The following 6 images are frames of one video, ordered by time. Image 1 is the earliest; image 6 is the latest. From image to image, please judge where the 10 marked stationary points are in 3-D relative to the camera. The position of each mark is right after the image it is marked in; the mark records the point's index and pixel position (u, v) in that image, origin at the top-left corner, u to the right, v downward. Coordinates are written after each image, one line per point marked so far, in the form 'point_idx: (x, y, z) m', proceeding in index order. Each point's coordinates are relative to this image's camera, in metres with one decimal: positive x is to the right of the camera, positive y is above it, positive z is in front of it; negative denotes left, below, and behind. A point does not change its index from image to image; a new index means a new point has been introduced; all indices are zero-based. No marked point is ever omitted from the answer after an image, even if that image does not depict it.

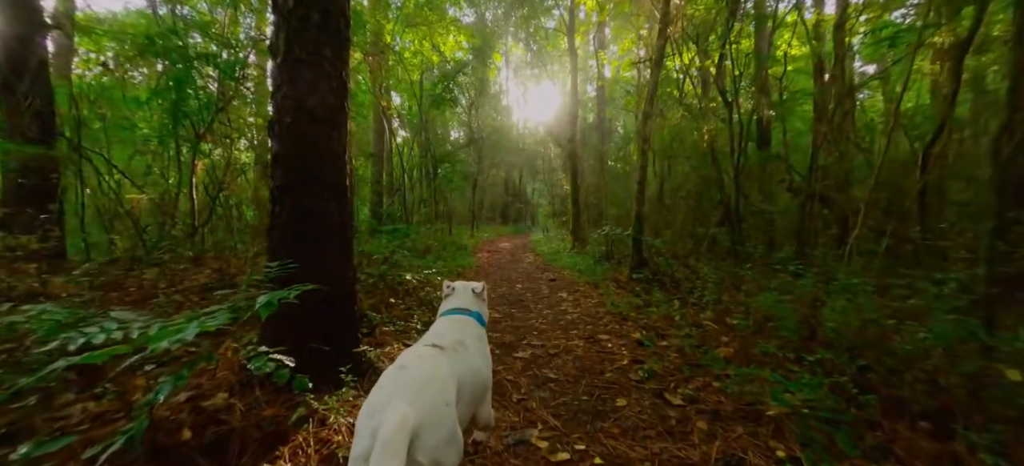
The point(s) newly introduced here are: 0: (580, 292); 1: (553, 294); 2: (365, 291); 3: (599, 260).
0: (+1.2, -1.1, +6.7) m
1: (+0.7, -1.1, +6.6) m
2: (-1.9, -0.8, +4.7) m
3: (+2.2, -0.7, +9.2) m
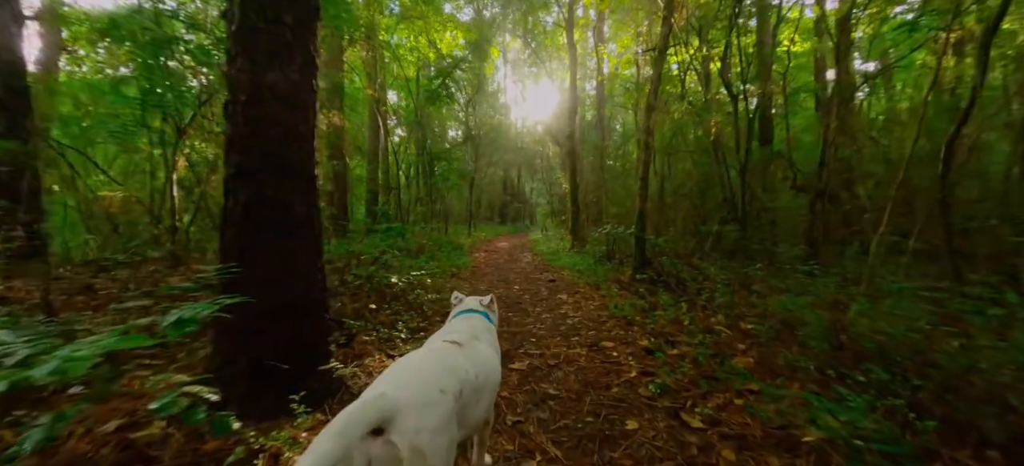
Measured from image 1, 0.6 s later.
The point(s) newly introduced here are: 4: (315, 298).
0: (+1.2, -1.1, +6.4) m
1: (+0.7, -1.1, +6.2) m
2: (-2.0, -0.8, +4.3) m
3: (+2.1, -0.7, +8.8) m
4: (-1.4, -0.4, +2.5) m
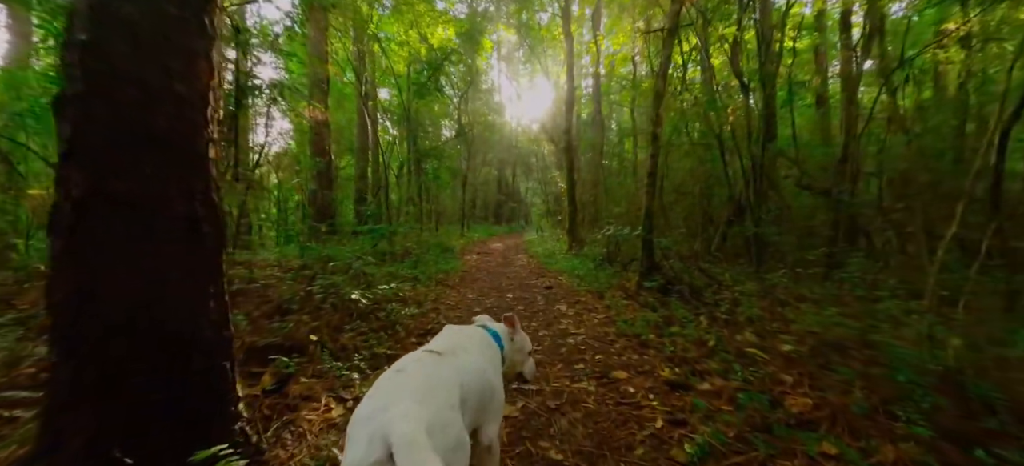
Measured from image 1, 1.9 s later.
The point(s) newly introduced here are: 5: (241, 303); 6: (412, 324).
0: (+1.1, -1.1, +5.6) m
1: (+0.6, -1.1, +5.5) m
2: (-2.0, -0.8, +3.6) m
3: (+2.0, -0.7, +8.1) m
4: (-1.4, -0.5, +1.7) m
5: (-3.1, -0.8, +4.1) m
6: (-1.2, -1.0, +4.2) m
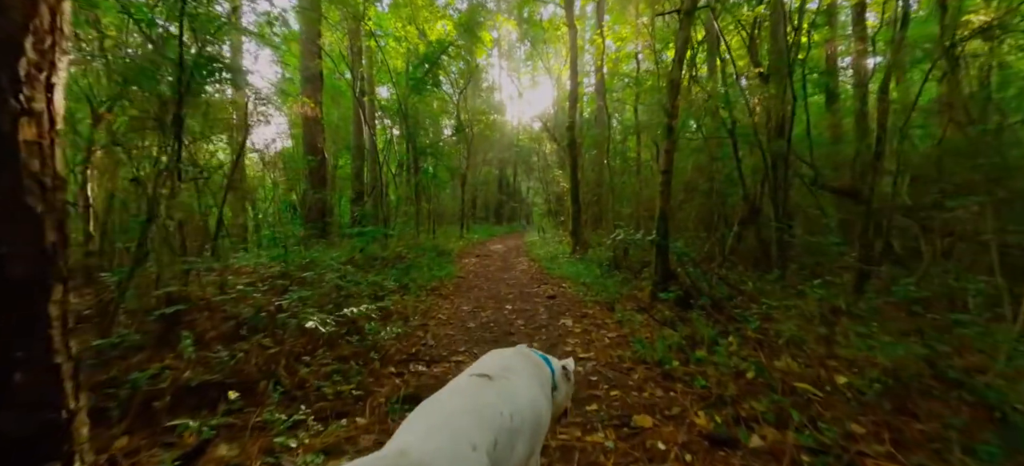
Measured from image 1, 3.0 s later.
0: (+1.1, -1.2, +5.0) m
1: (+0.6, -1.2, +4.9) m
2: (-2.1, -0.9, +3.0) m
3: (+2.0, -0.8, +7.5) m
4: (-1.5, -0.5, +1.1) m
5: (-3.1, -0.9, +3.6) m
6: (-1.2, -1.1, +3.6) m
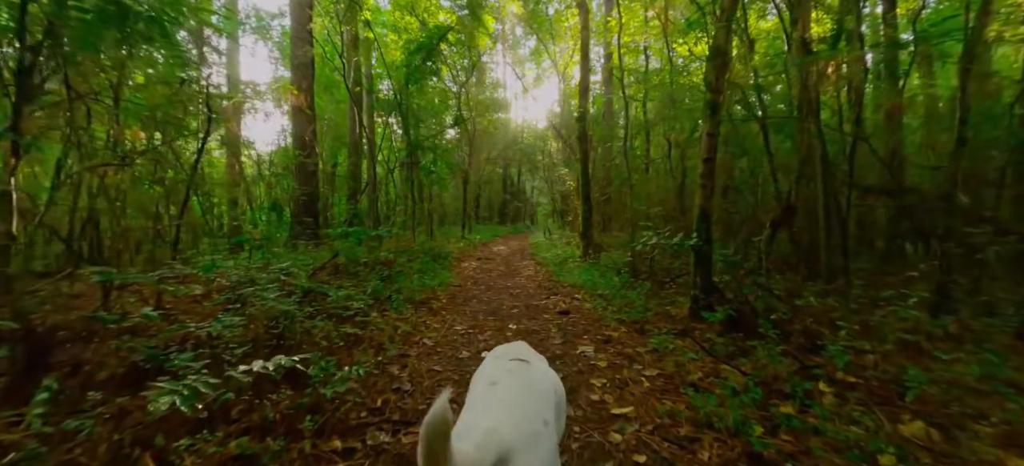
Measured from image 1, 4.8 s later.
0: (+1.1, -1.2, +4.0) m
1: (+0.6, -1.2, +3.8) m
2: (-2.0, -0.9, +1.9) m
3: (+2.1, -0.8, +6.4) m
4: (-1.4, -0.6, +0.1) m
5: (-3.1, -0.9, +2.5) m
6: (-1.1, -1.1, +2.5) m
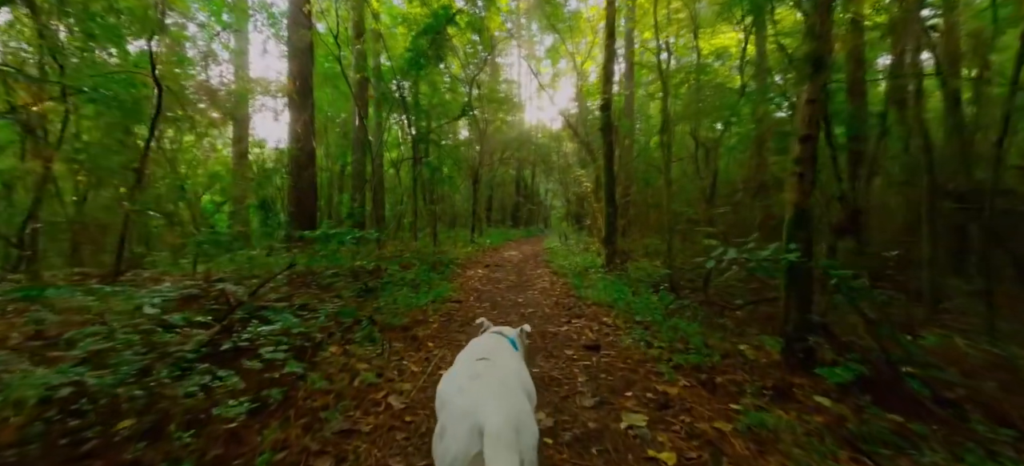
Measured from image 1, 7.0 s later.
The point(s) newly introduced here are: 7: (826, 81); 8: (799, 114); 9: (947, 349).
0: (+1.2, -1.3, +2.6) m
1: (+0.7, -1.3, +2.5) m
2: (-2.0, -0.9, +0.7) m
3: (+2.2, -0.9, +5.0) m
4: (-1.5, -0.6, -1.2) m
5: (-3.1, -0.9, +1.3) m
6: (-1.1, -1.2, +1.3) m
7: (+2.7, +1.3, +3.2) m
8: (+2.5, +1.0, +3.2) m
9: (+4.1, -1.1, +3.3) m
